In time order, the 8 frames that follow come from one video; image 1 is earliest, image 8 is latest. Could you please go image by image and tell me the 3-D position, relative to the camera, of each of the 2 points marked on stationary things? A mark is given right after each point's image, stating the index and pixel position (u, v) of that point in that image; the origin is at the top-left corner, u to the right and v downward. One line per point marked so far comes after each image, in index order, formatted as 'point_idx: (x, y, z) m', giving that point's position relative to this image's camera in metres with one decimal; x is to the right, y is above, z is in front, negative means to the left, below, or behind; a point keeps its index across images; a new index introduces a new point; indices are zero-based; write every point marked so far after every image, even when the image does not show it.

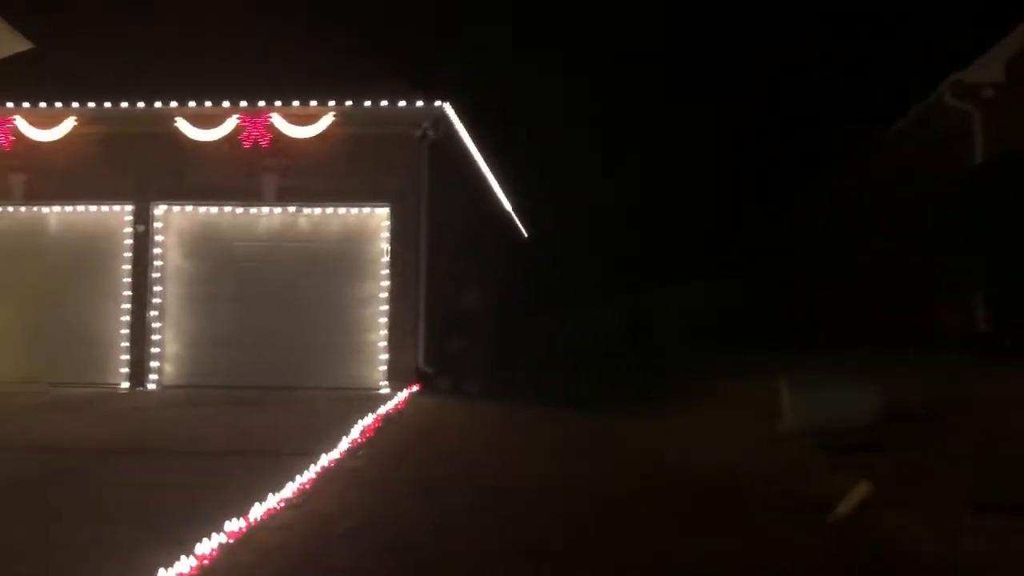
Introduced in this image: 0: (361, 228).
0: (-2.1, +0.8, +13.2) m
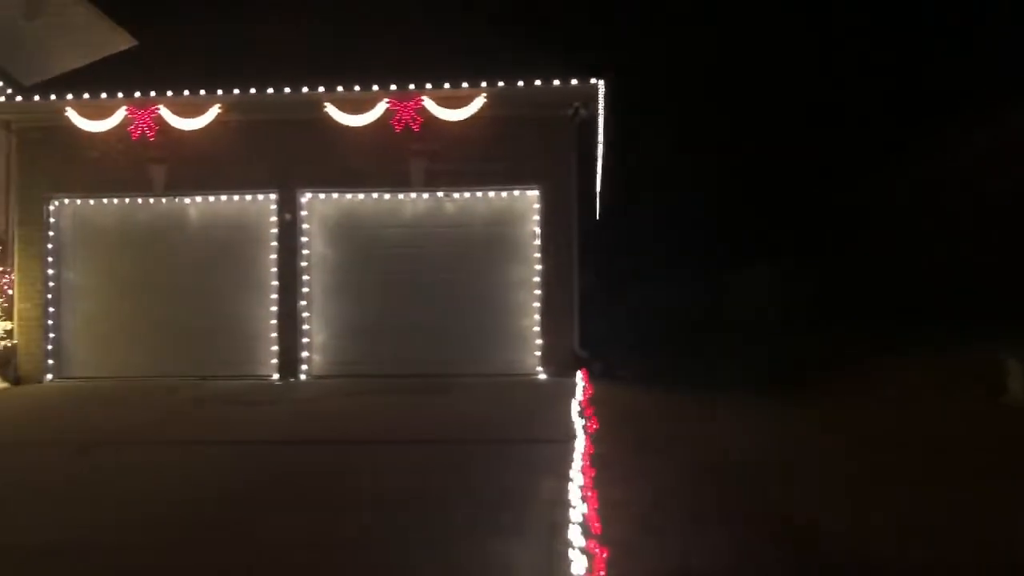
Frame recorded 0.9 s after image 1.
0: (0.0, +1.0, +12.9) m
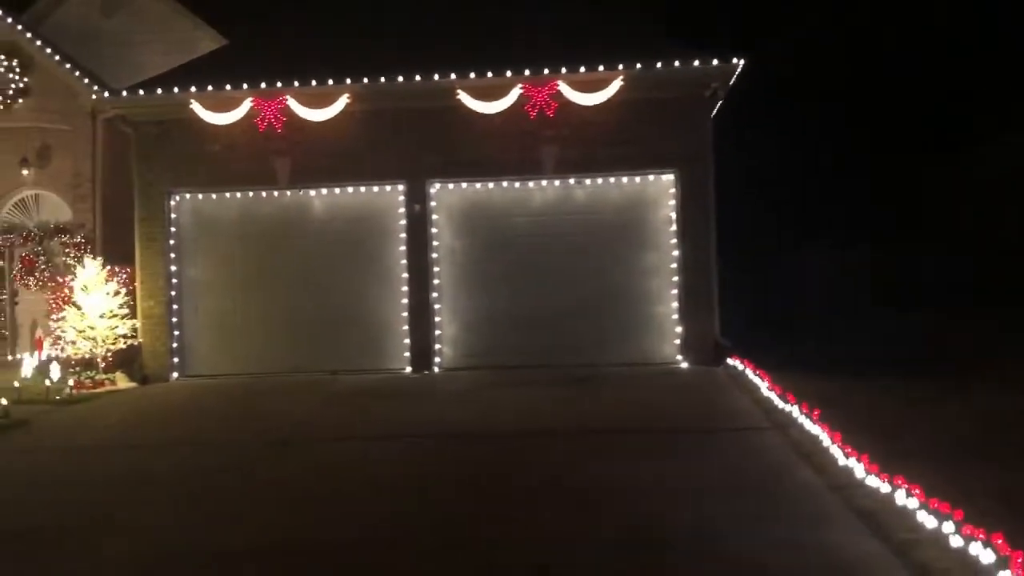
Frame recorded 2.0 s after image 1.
0: (+1.8, +1.2, +12.7) m
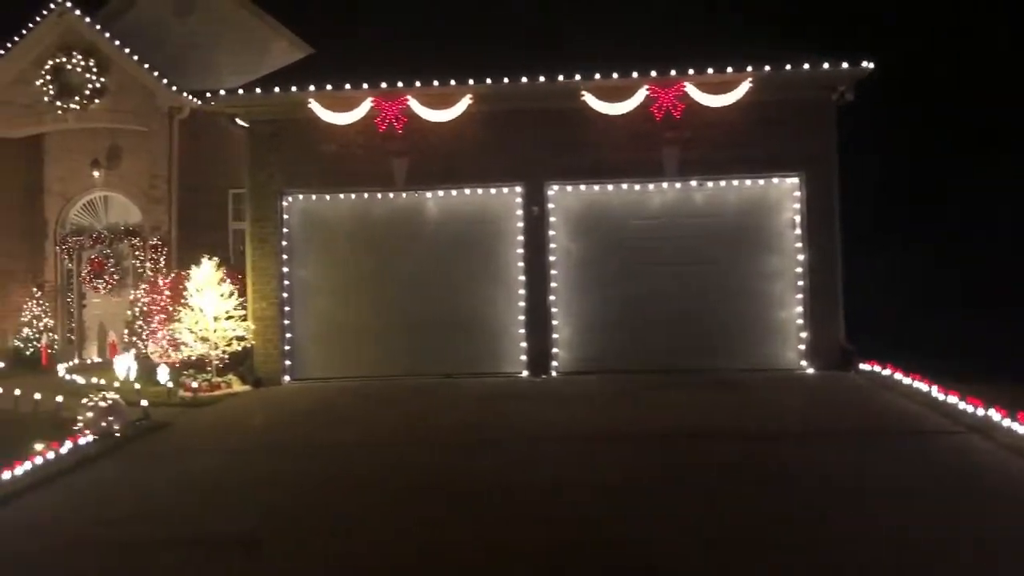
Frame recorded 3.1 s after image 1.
0: (+3.3, +1.2, +12.5) m
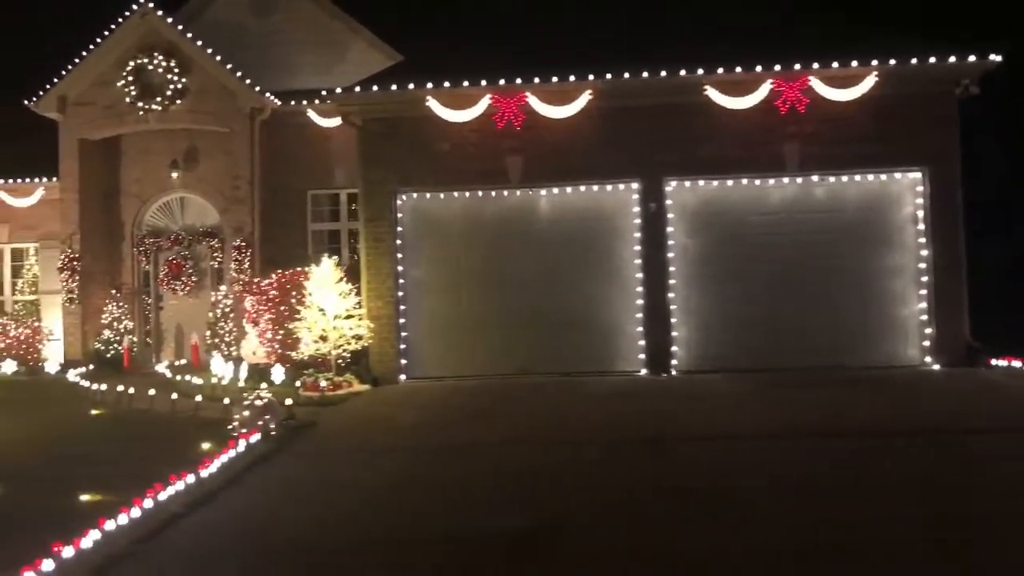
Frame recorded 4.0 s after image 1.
0: (+4.9, +1.2, +12.4) m
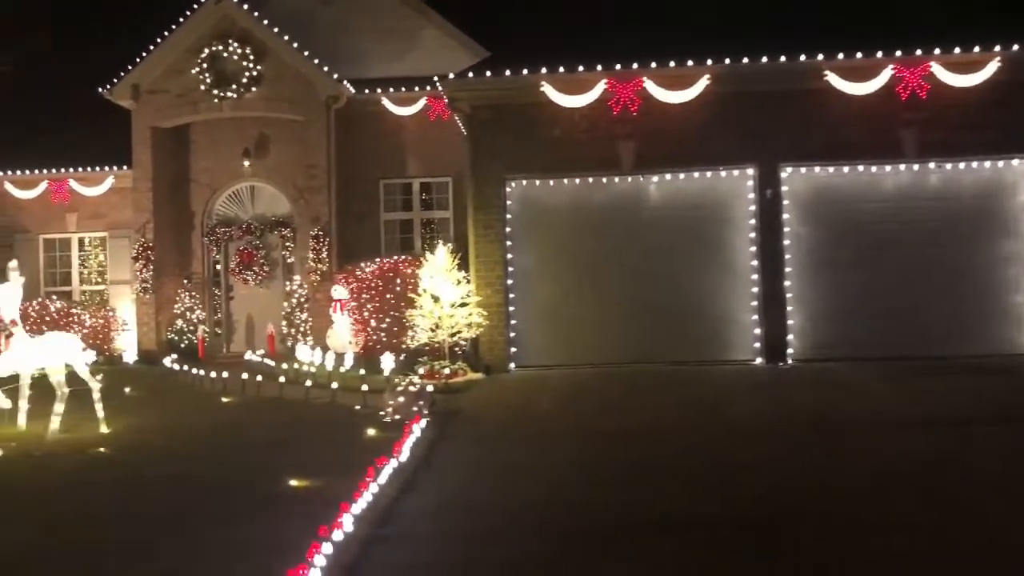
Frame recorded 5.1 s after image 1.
0: (+6.4, +1.4, +12.3) m
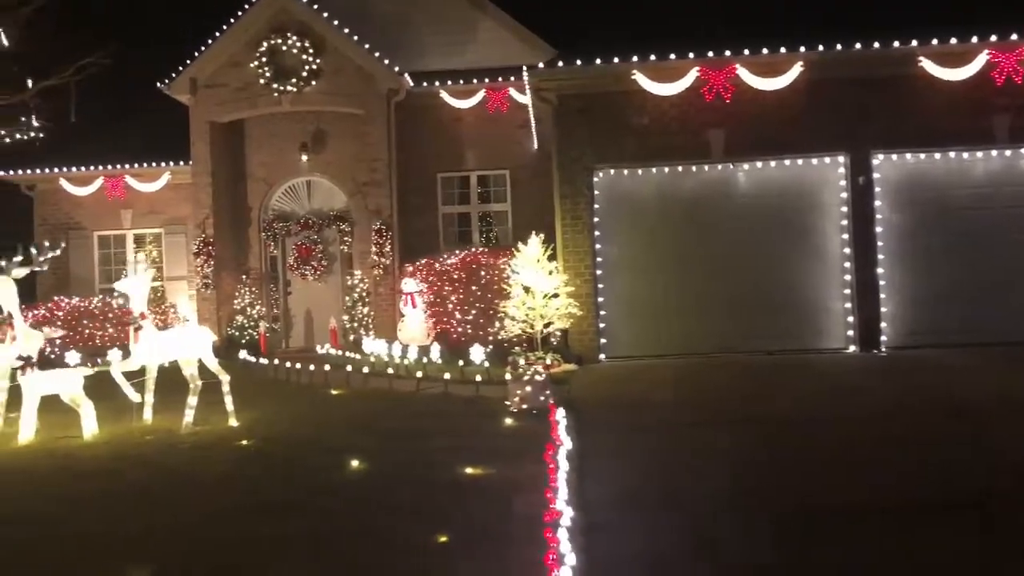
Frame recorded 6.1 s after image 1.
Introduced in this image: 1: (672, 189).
0: (+7.5, +1.6, +12.3) m
1: (+2.1, +1.3, +12.7) m
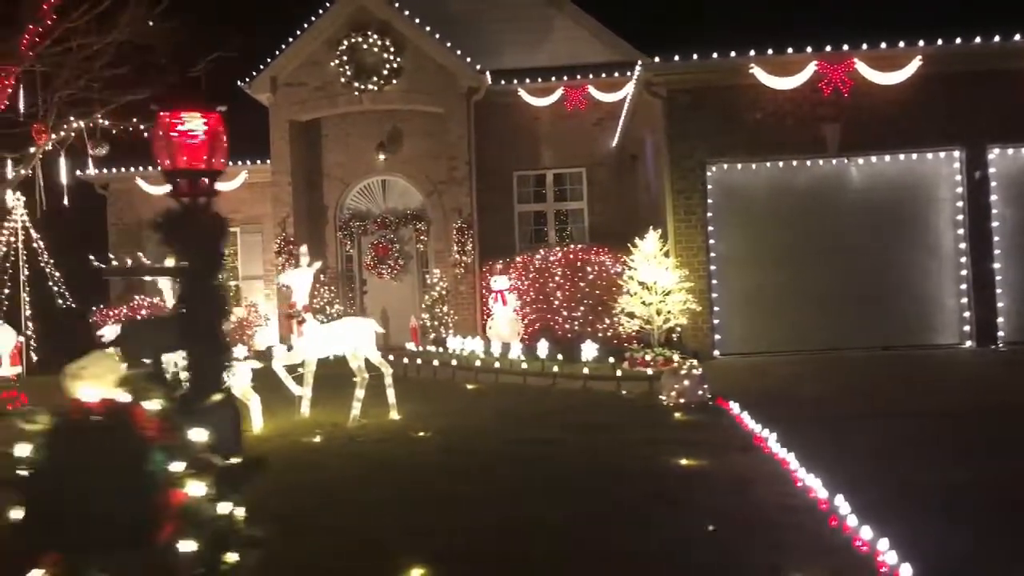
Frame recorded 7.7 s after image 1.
0: (+9.0, +1.6, +12.2) m
1: (+3.6, +1.4, +12.6) m
